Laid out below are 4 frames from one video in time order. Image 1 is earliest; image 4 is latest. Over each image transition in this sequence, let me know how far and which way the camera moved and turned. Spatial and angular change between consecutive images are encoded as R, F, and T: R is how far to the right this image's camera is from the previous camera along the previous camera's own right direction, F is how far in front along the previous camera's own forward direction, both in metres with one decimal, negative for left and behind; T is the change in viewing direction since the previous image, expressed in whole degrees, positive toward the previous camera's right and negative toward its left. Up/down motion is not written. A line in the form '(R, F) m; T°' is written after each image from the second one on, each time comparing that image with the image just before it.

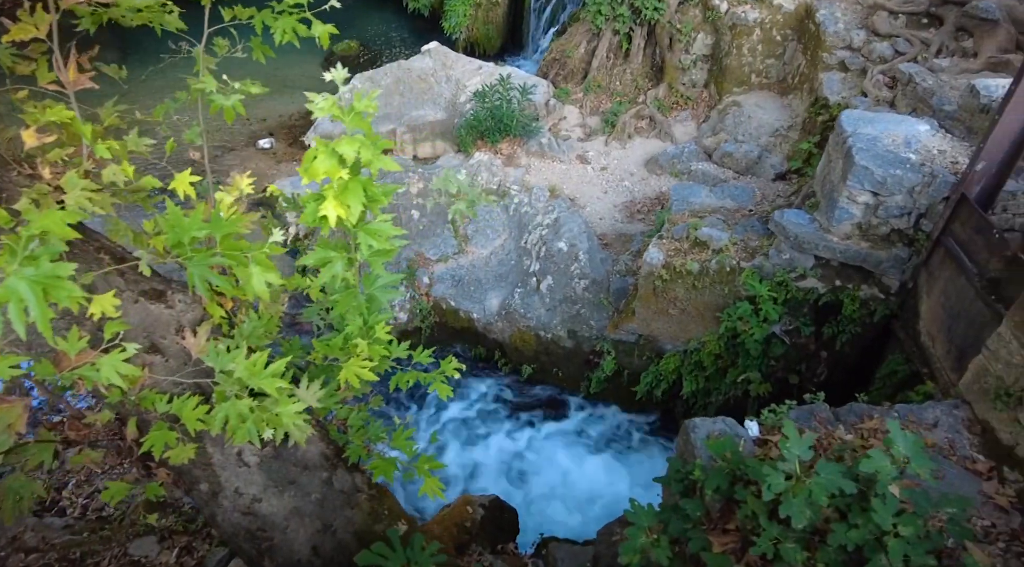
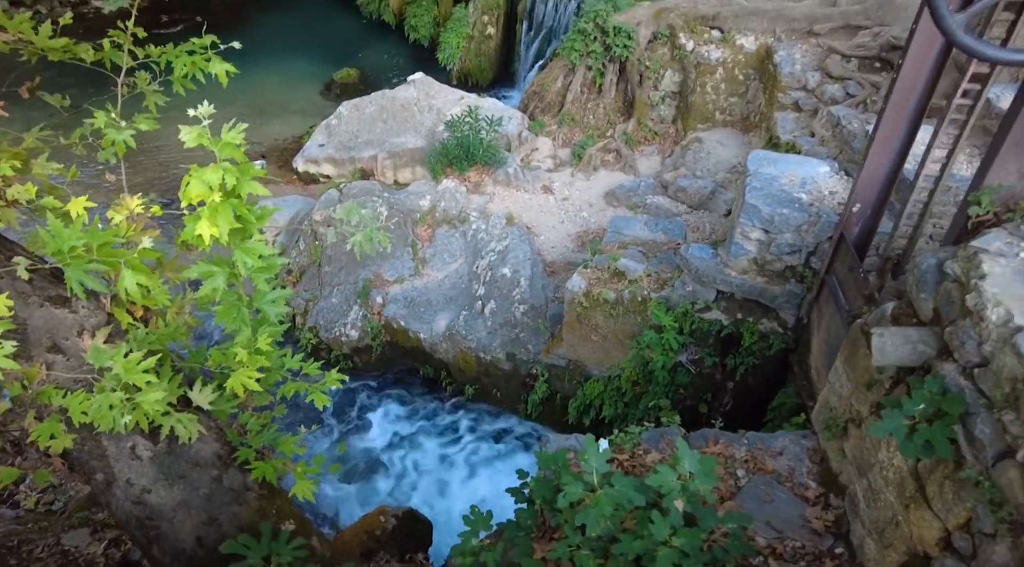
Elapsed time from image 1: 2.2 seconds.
(+0.8, -0.3) m; -3°
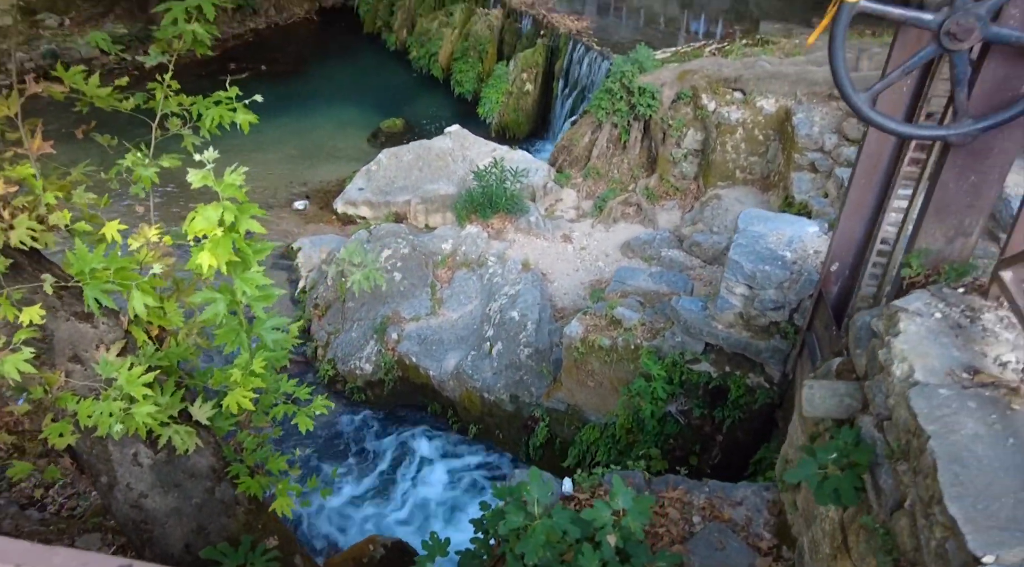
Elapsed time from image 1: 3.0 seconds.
(+0.4, -0.2) m; -4°
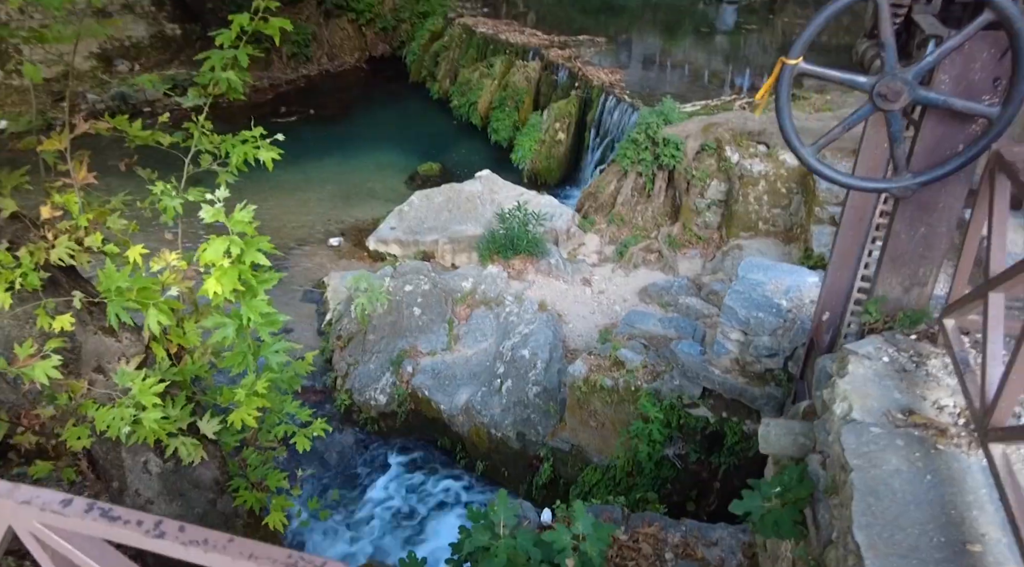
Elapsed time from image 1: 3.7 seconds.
(+0.3, -0.2) m; -4°
